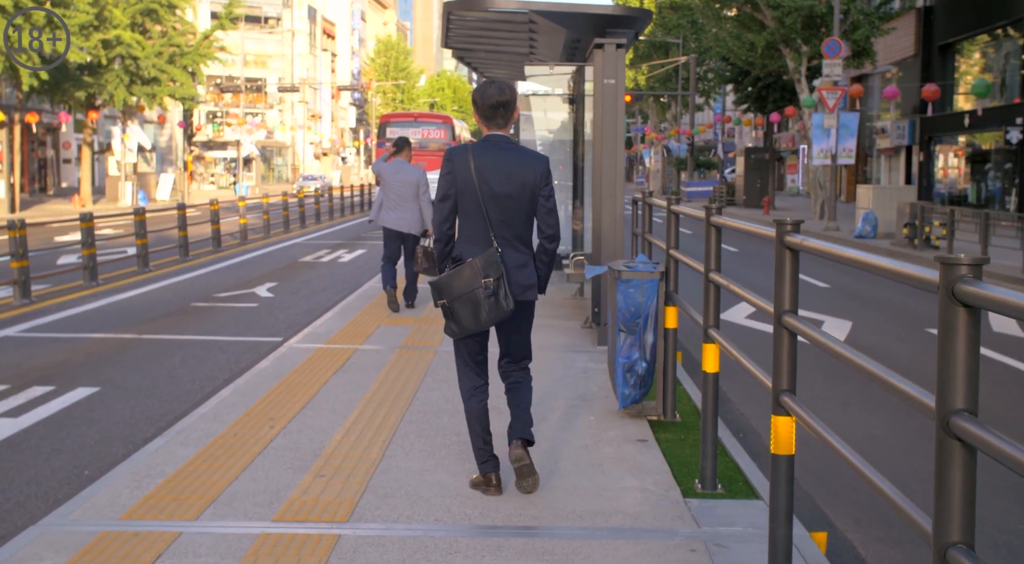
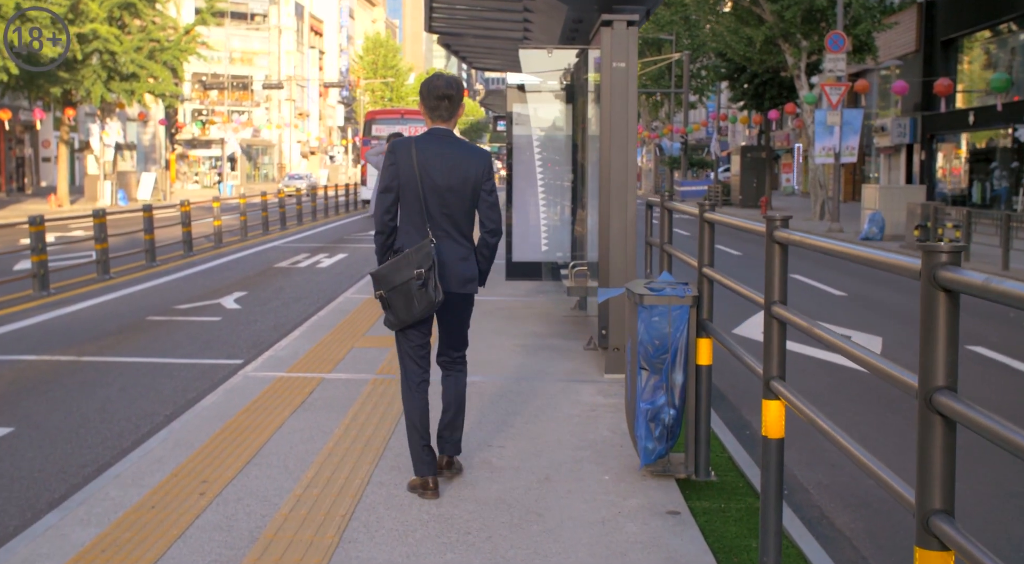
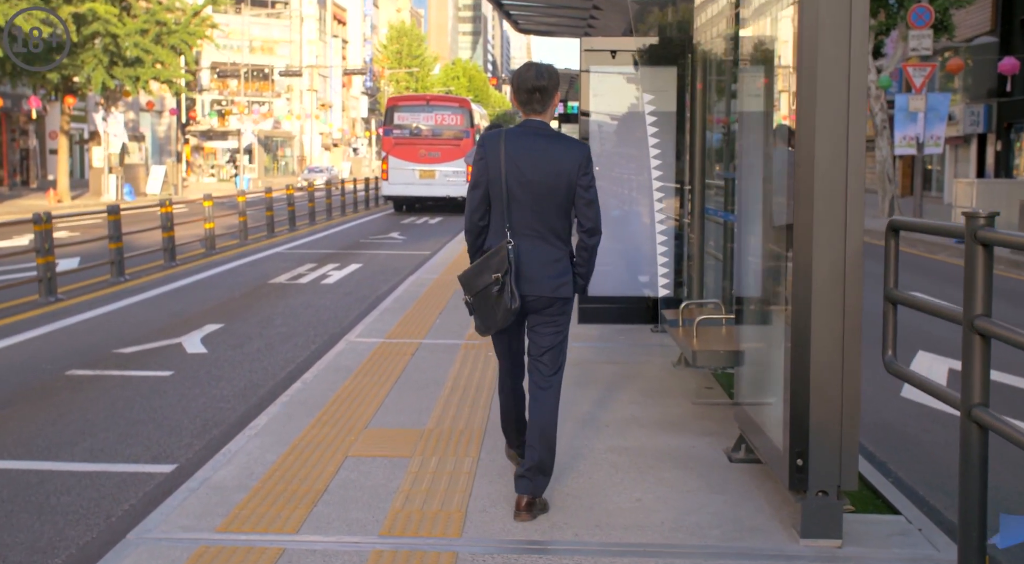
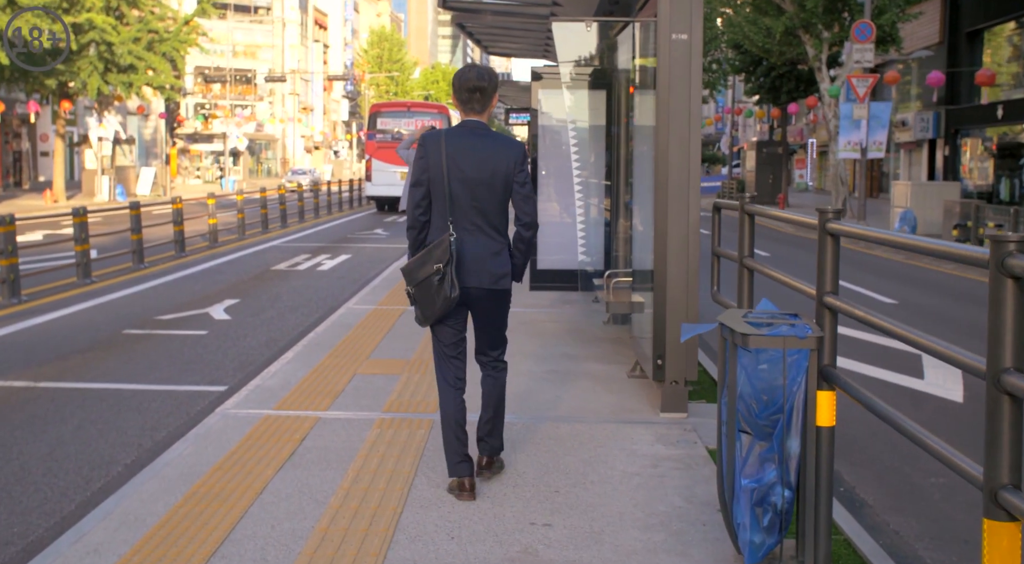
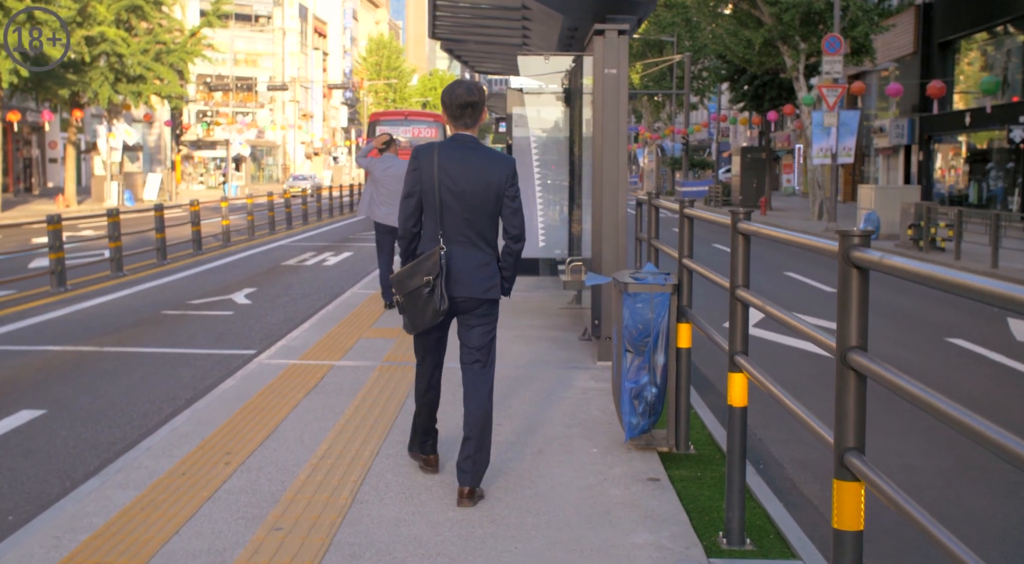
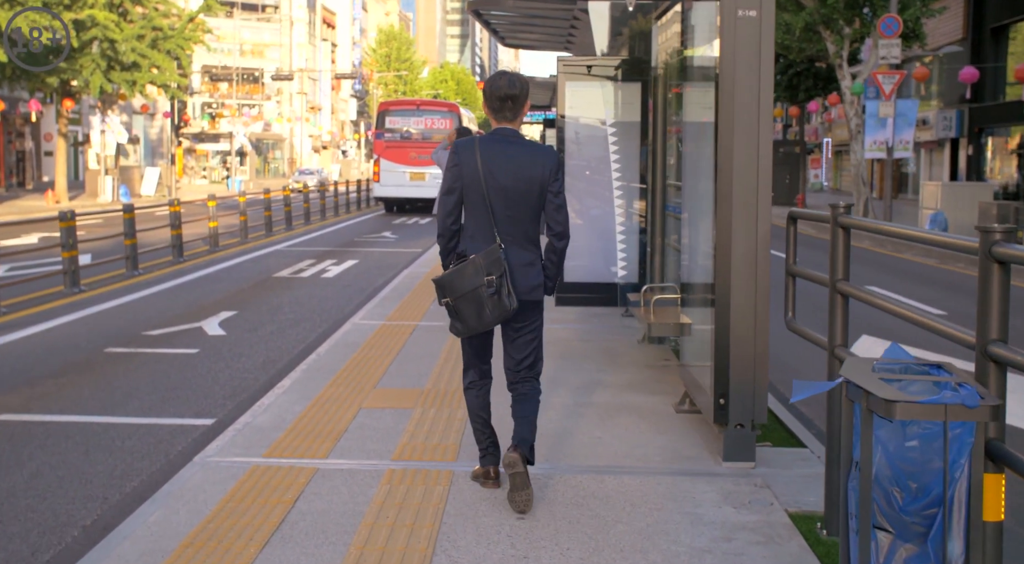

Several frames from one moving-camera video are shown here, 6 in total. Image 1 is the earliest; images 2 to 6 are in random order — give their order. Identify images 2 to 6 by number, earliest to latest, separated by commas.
5, 2, 4, 6, 3
